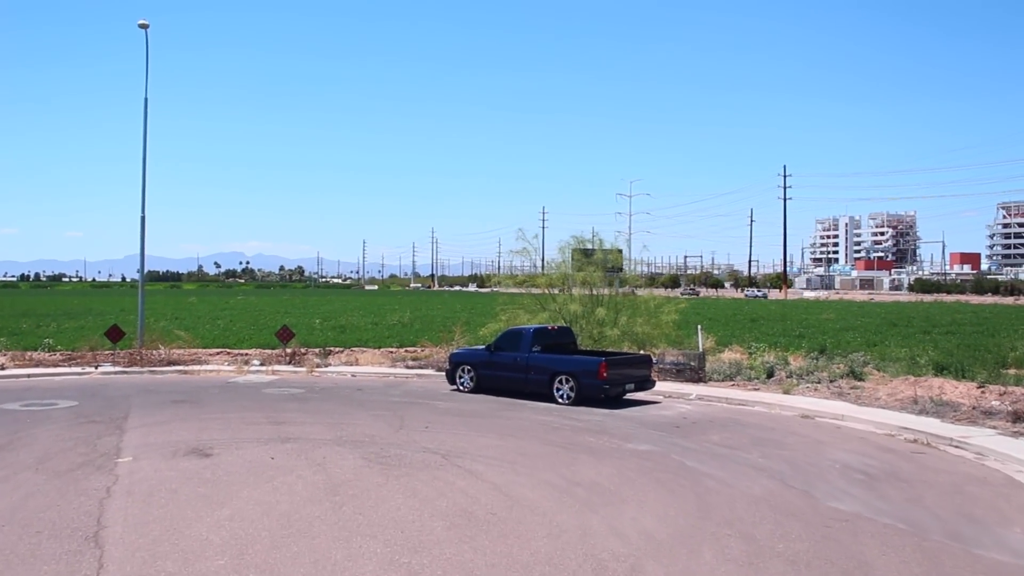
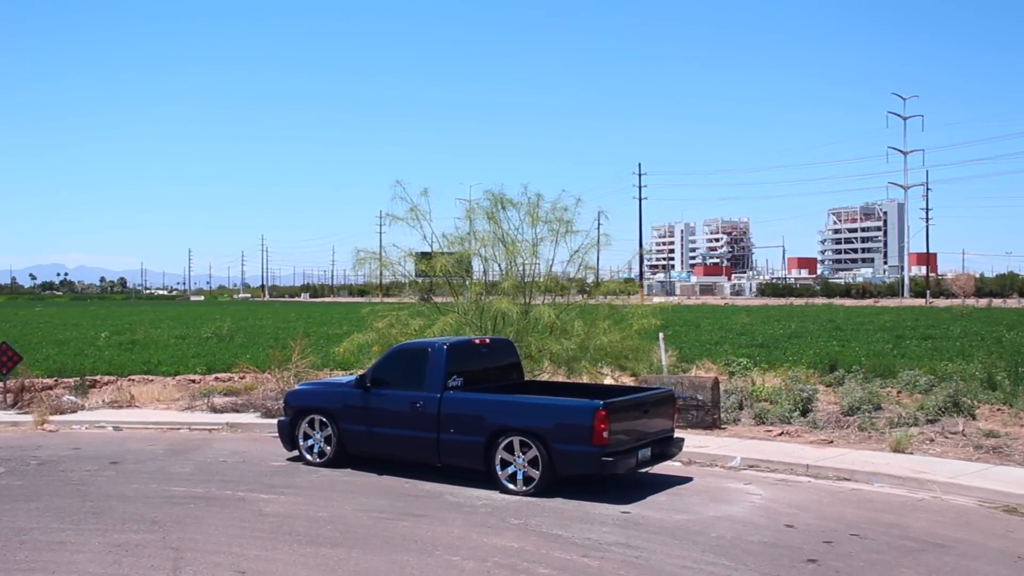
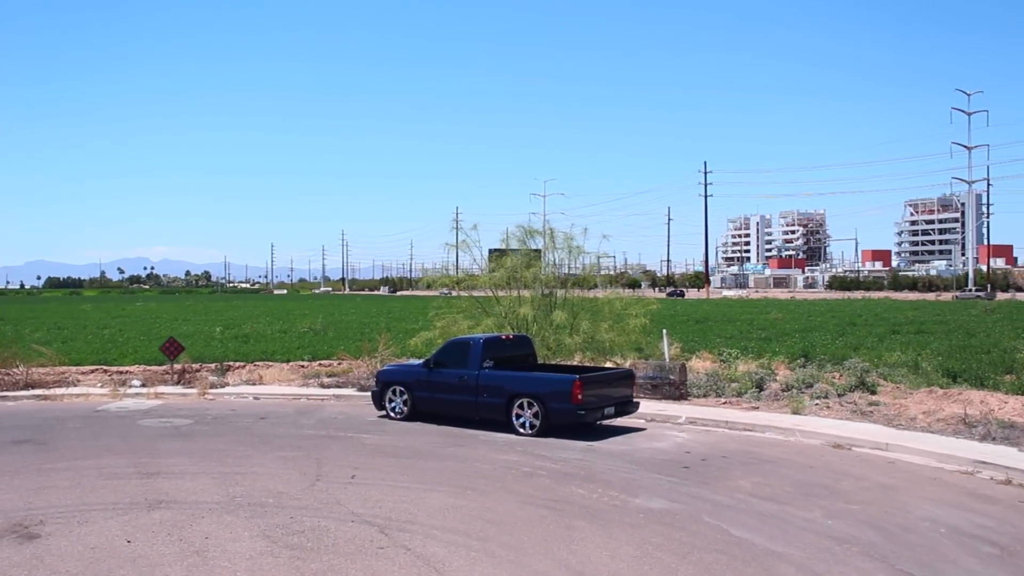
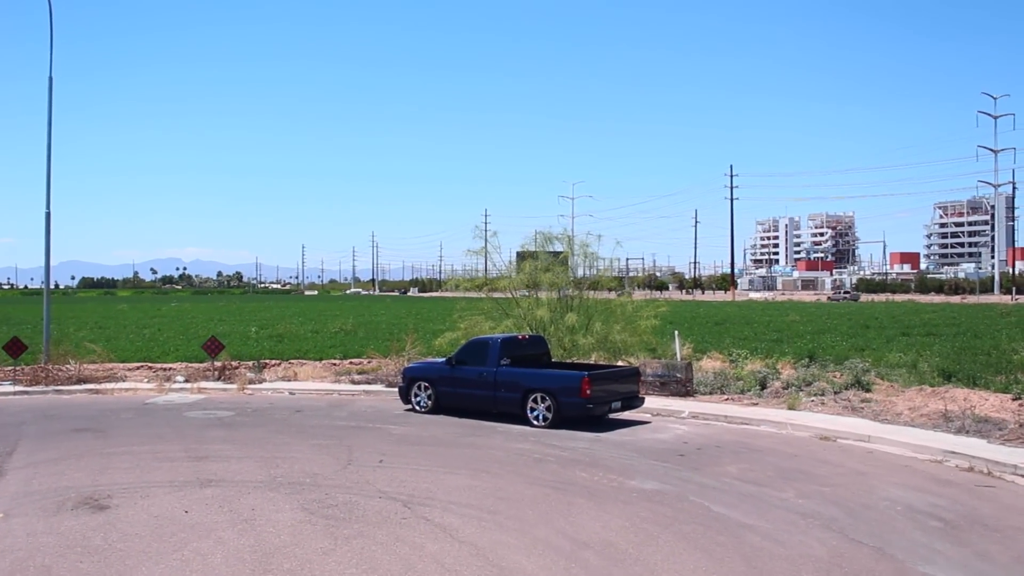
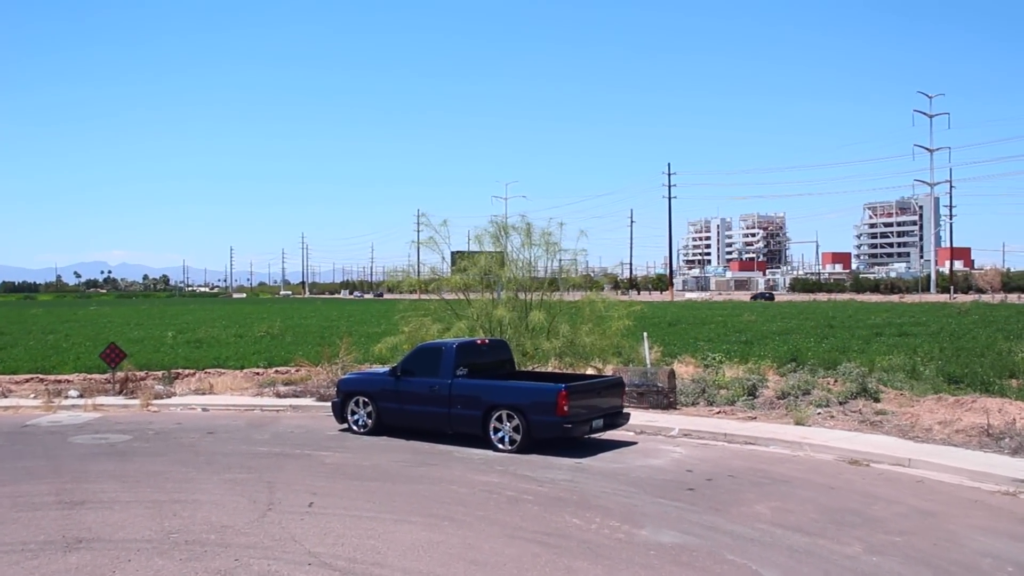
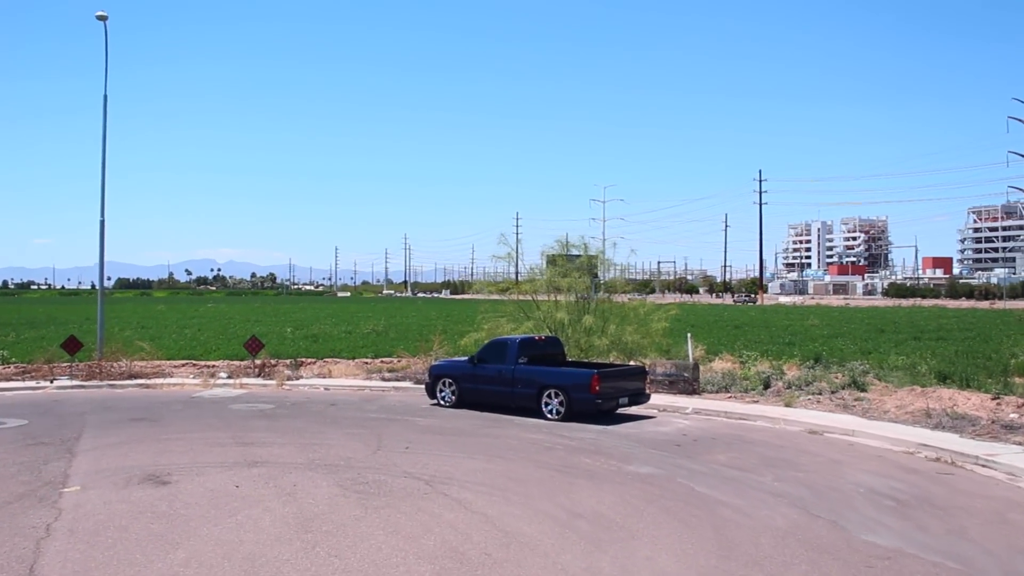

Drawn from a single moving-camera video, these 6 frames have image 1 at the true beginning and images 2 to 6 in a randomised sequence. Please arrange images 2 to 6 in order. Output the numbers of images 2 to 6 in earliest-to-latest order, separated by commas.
6, 4, 3, 5, 2
